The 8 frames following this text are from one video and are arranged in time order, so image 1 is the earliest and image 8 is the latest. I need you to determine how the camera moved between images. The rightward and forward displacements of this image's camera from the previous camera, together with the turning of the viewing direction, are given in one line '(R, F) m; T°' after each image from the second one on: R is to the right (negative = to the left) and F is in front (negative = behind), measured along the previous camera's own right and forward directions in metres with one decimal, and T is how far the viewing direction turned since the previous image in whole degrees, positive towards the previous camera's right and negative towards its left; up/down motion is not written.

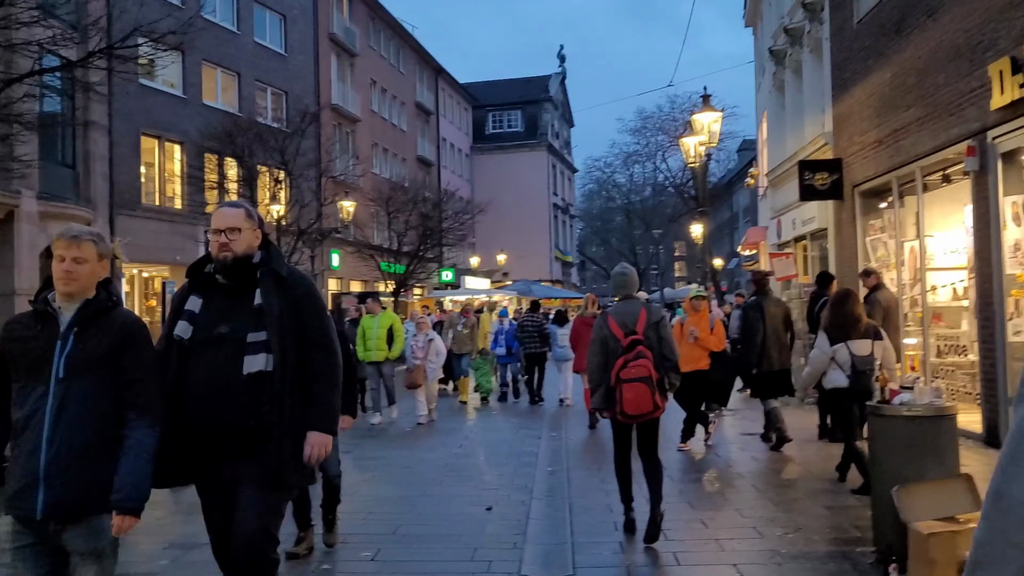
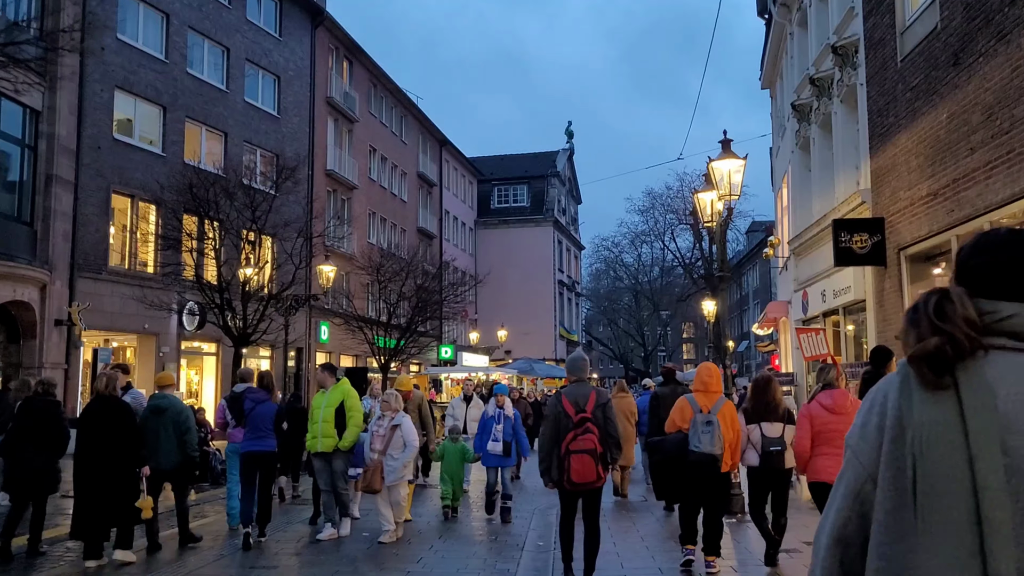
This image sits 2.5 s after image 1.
(+0.3, +2.0) m; -1°
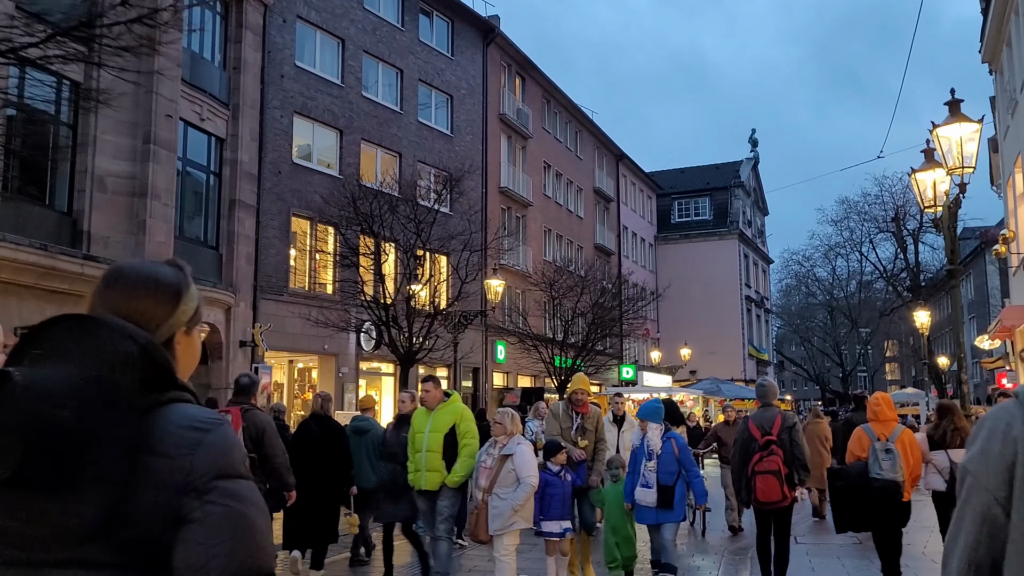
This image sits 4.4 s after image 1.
(0.0, +1.4) m; -12°
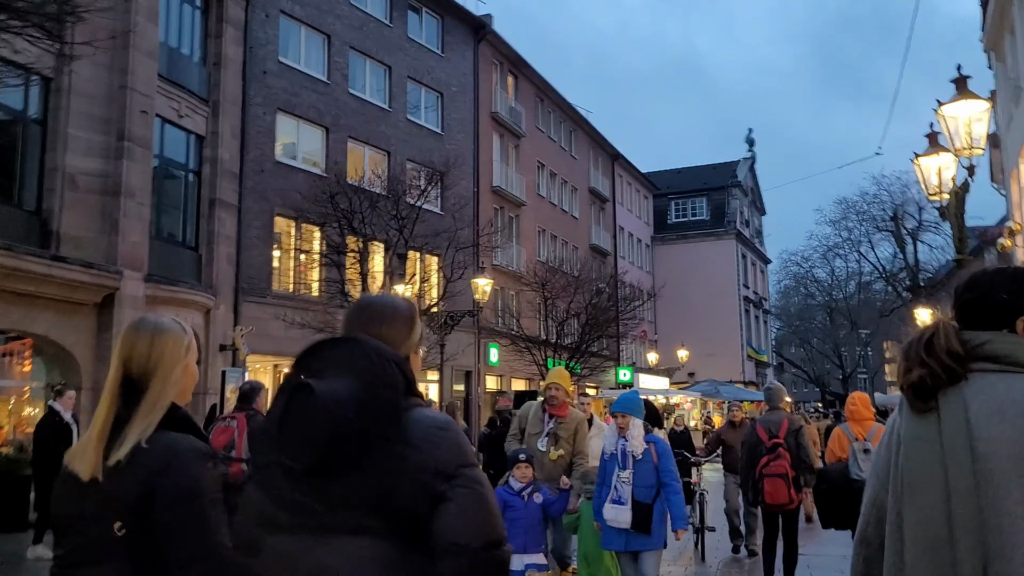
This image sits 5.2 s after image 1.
(+0.2, +0.7) m; 0°
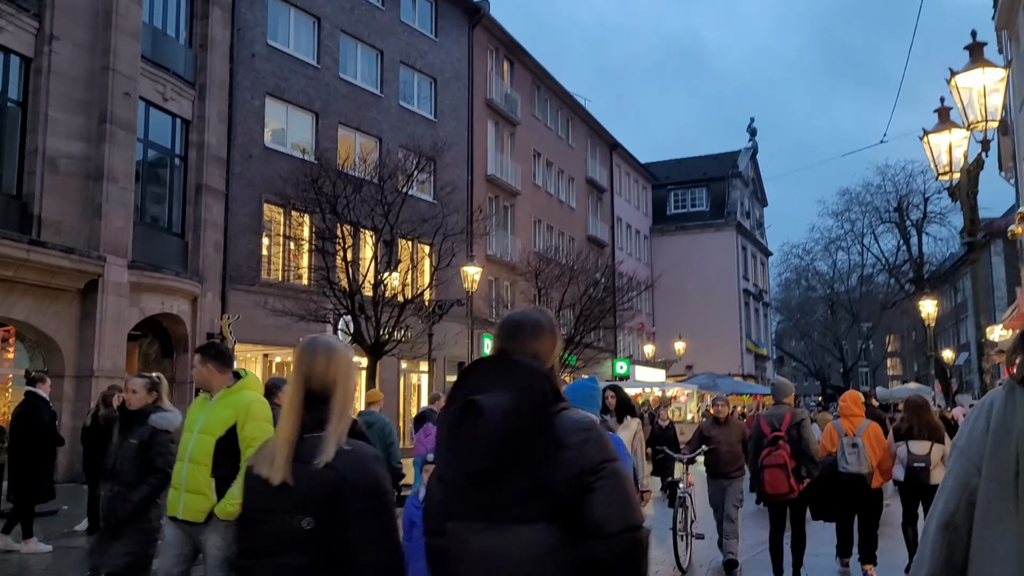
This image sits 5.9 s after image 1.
(+0.2, +0.4) m; 0°
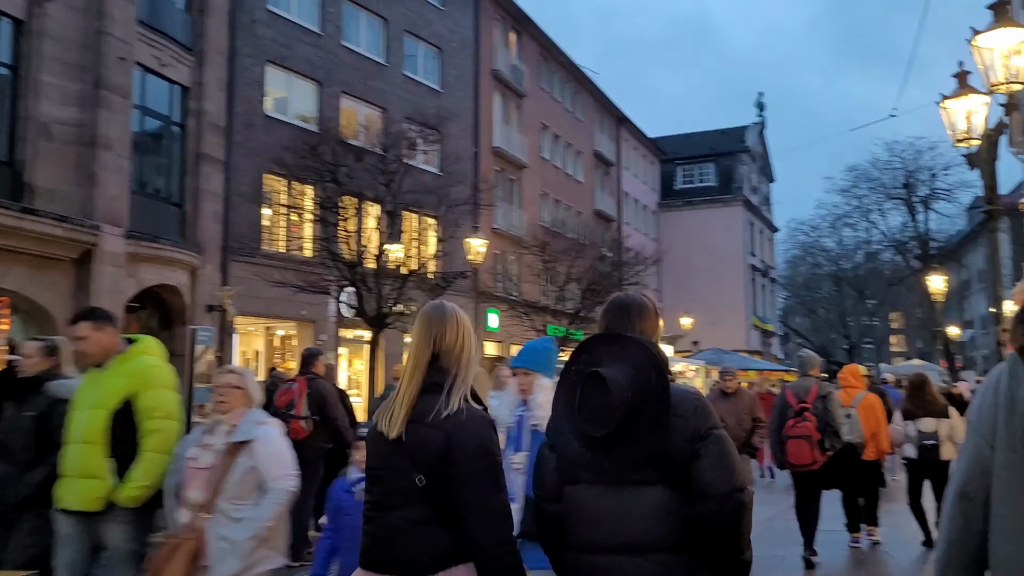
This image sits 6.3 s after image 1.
(0.0, +0.4) m; 0°
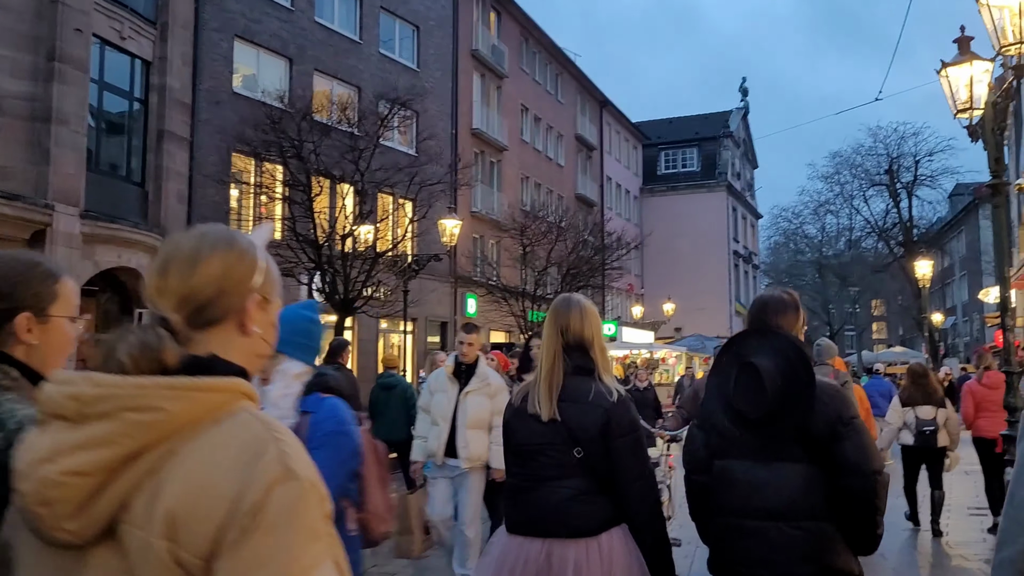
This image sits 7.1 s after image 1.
(+0.2, +0.6) m; +1°
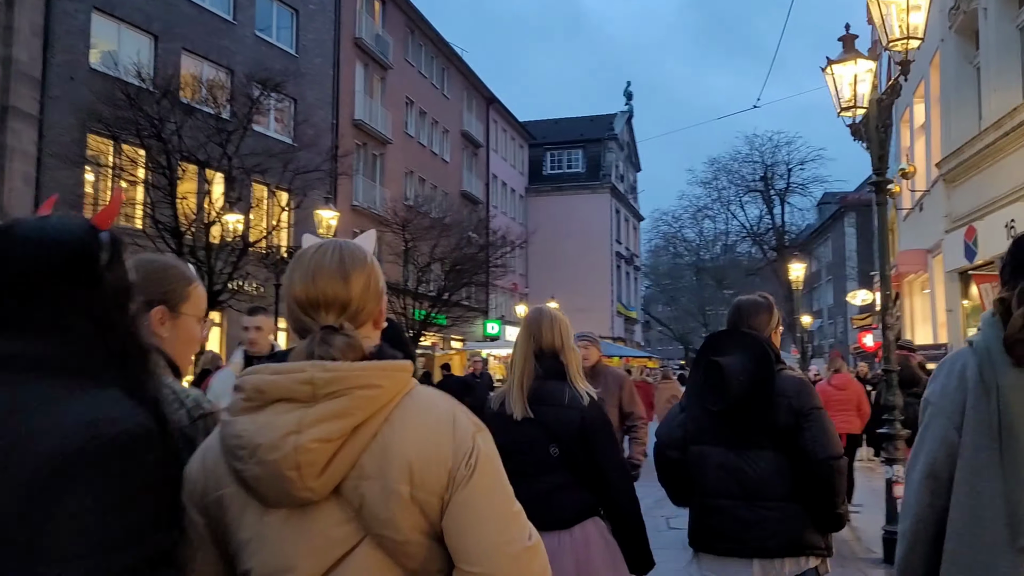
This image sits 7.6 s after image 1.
(+0.1, +0.6) m; +7°
